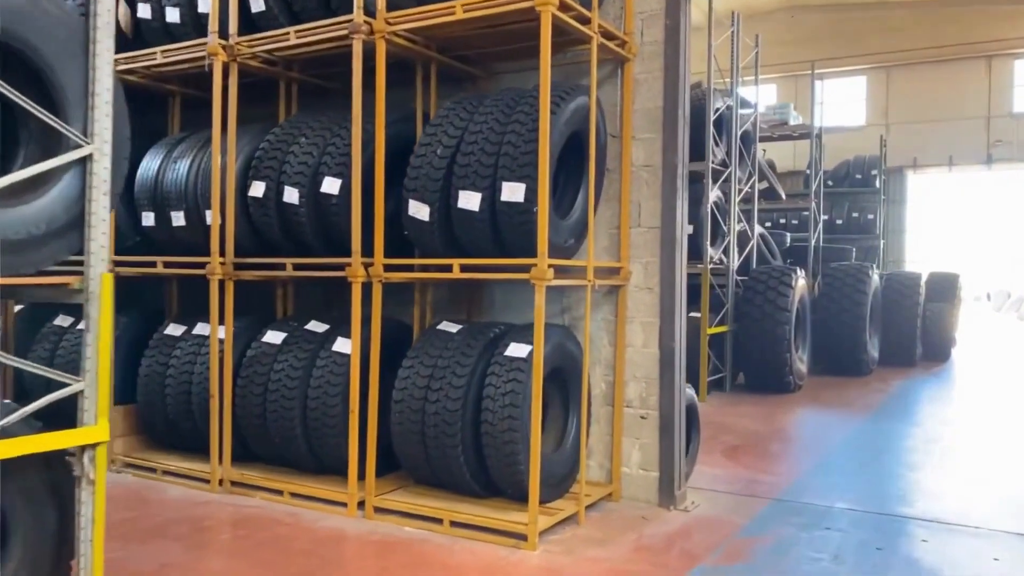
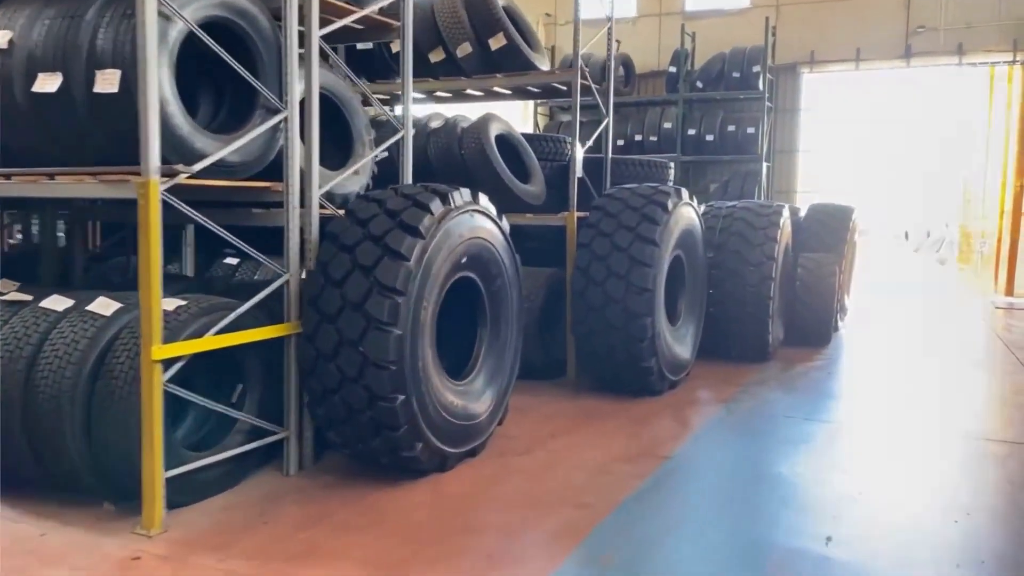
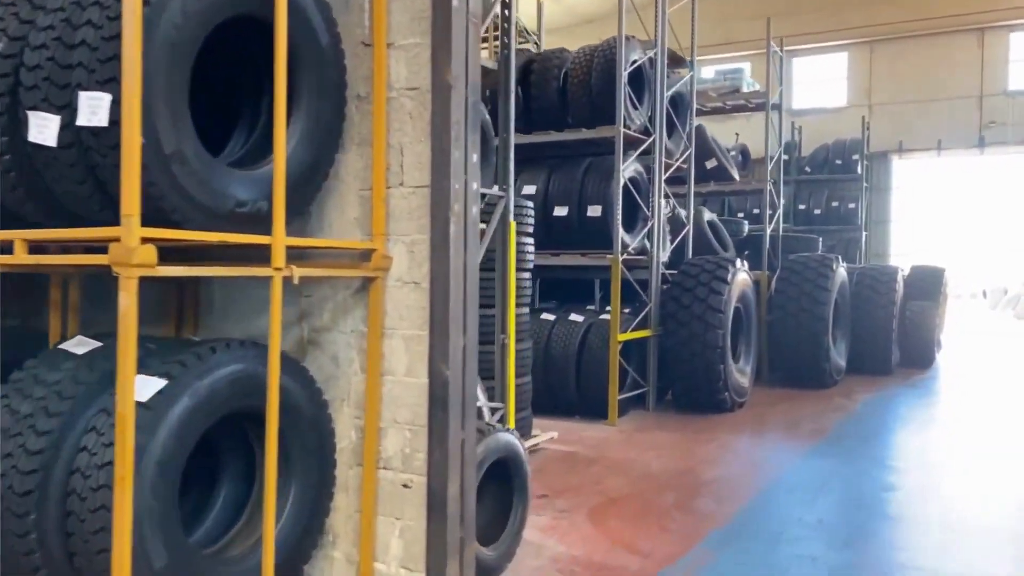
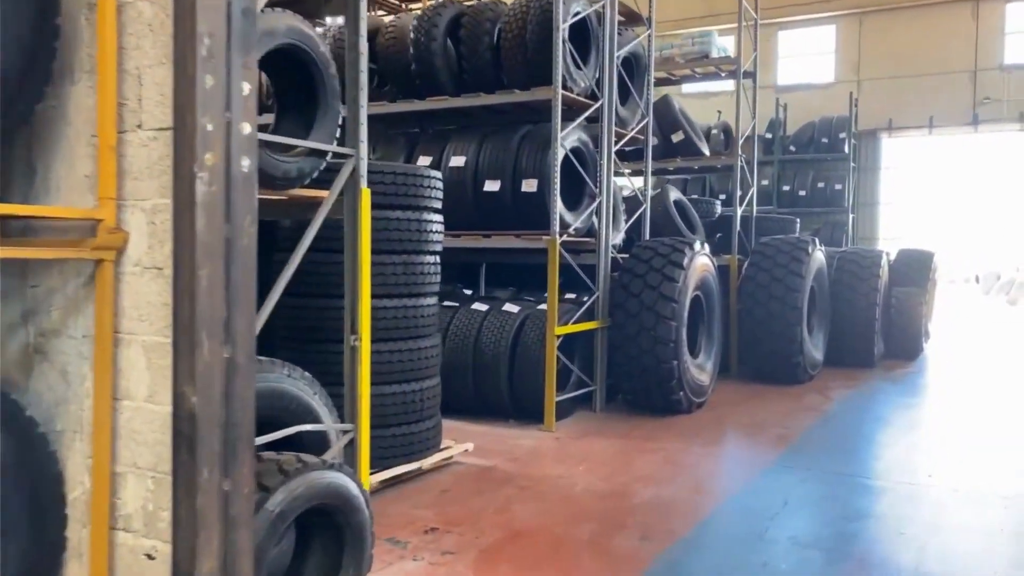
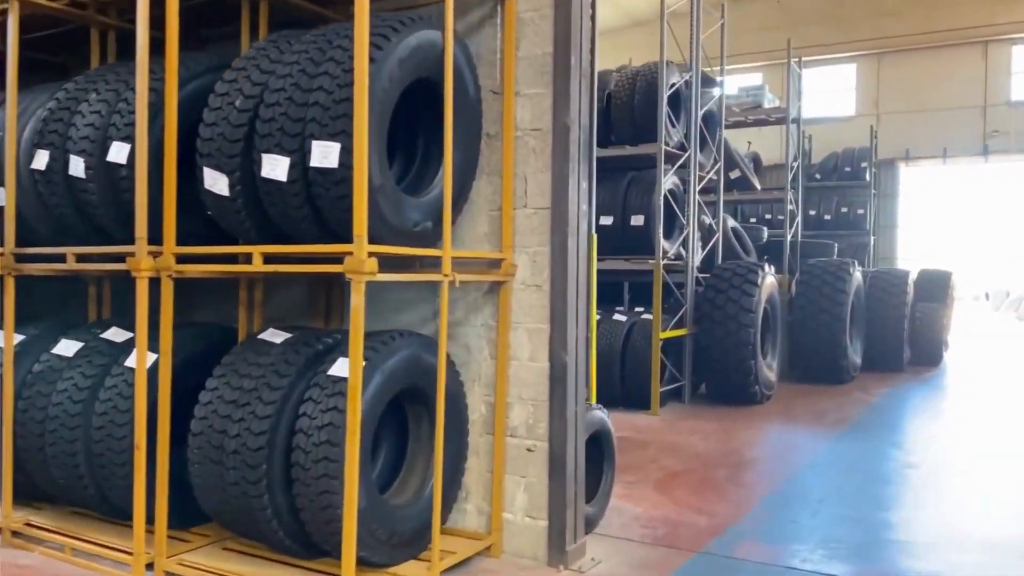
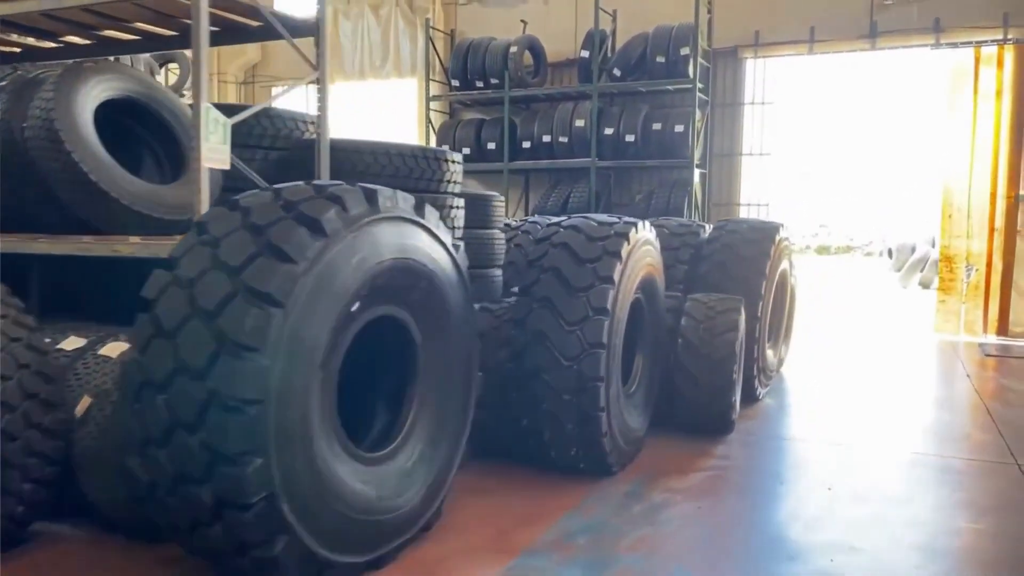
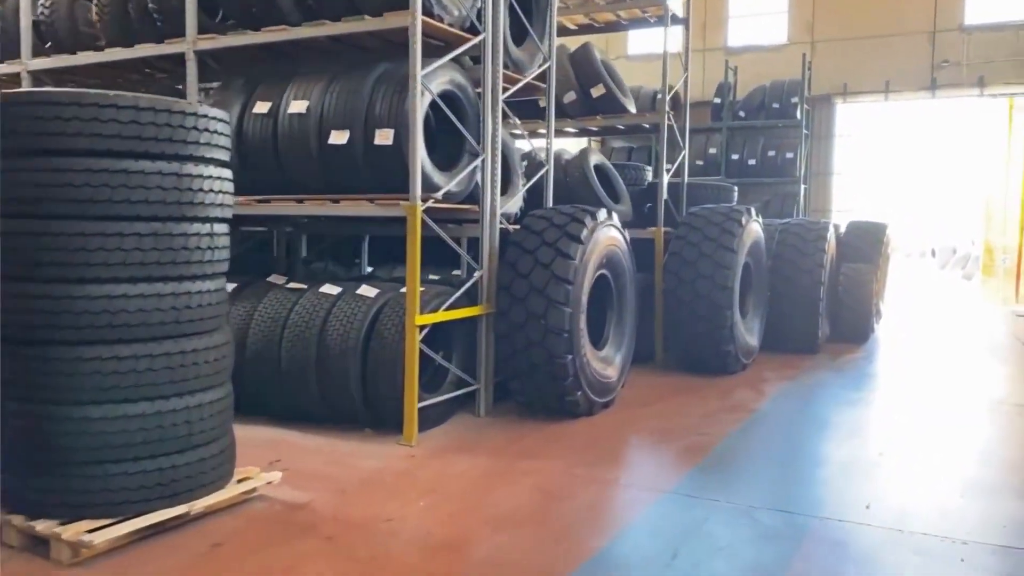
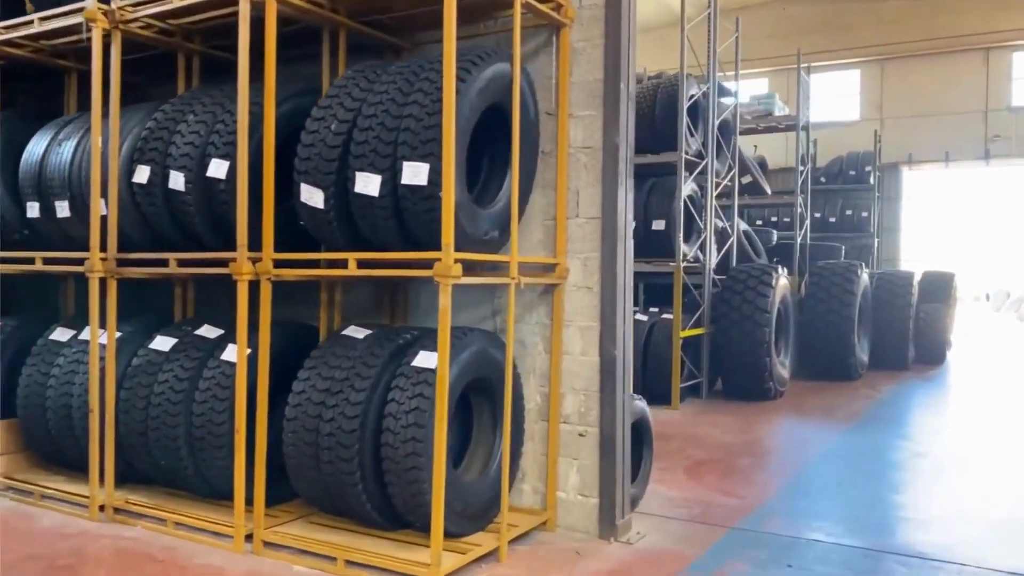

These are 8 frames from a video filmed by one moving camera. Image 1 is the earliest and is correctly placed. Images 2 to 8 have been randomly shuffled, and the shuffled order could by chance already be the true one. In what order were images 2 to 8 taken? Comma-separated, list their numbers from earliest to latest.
8, 5, 3, 4, 7, 2, 6
